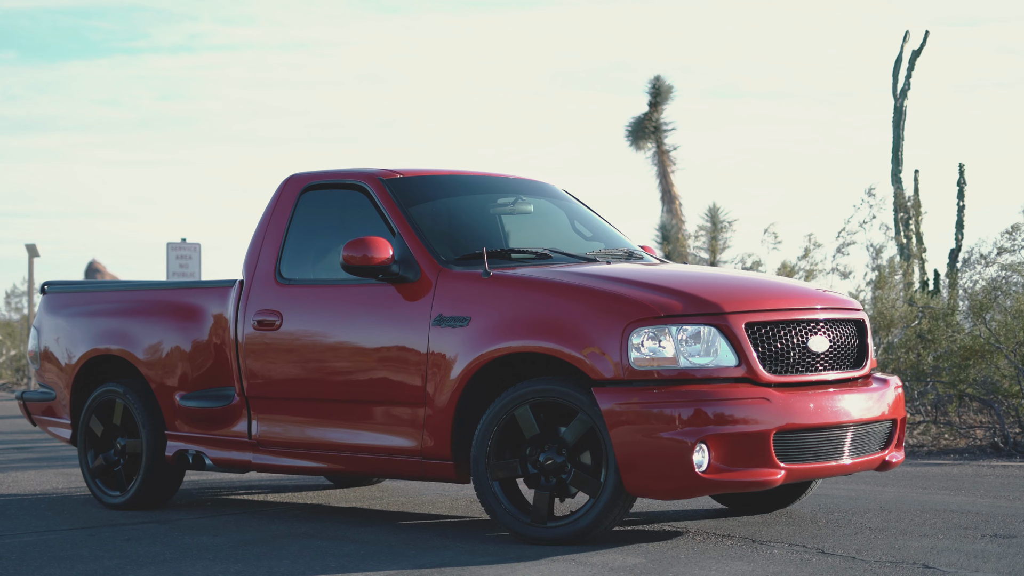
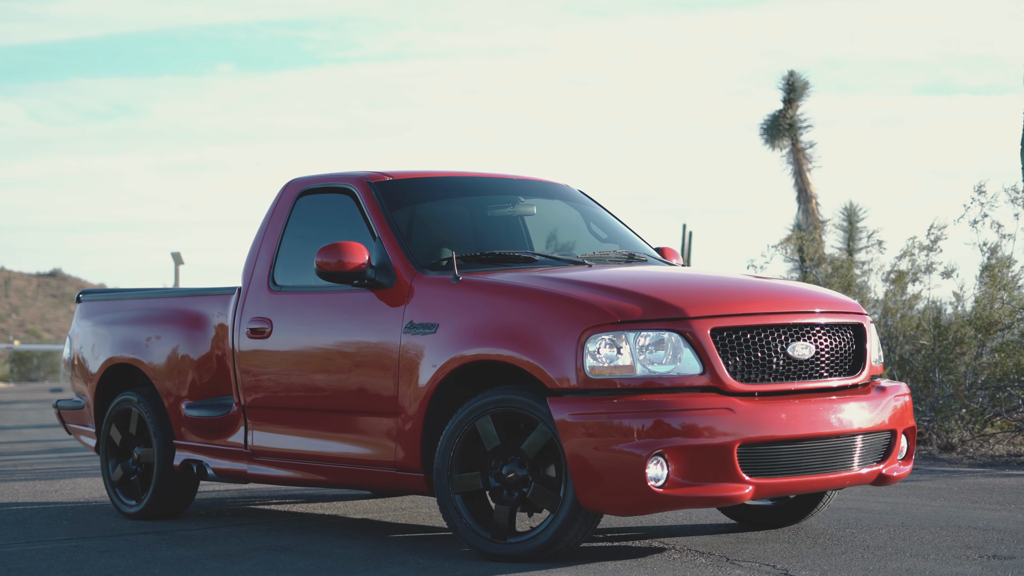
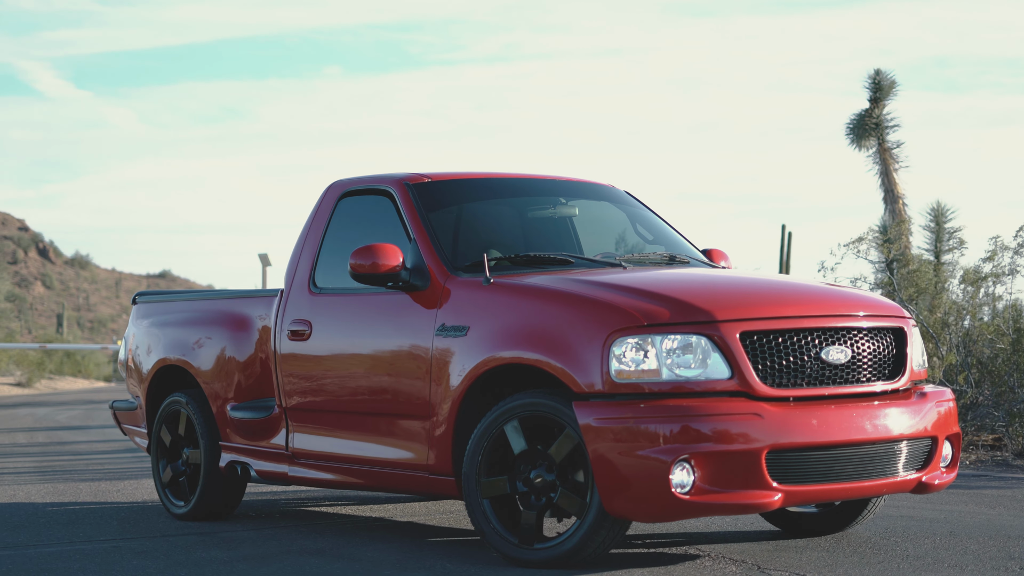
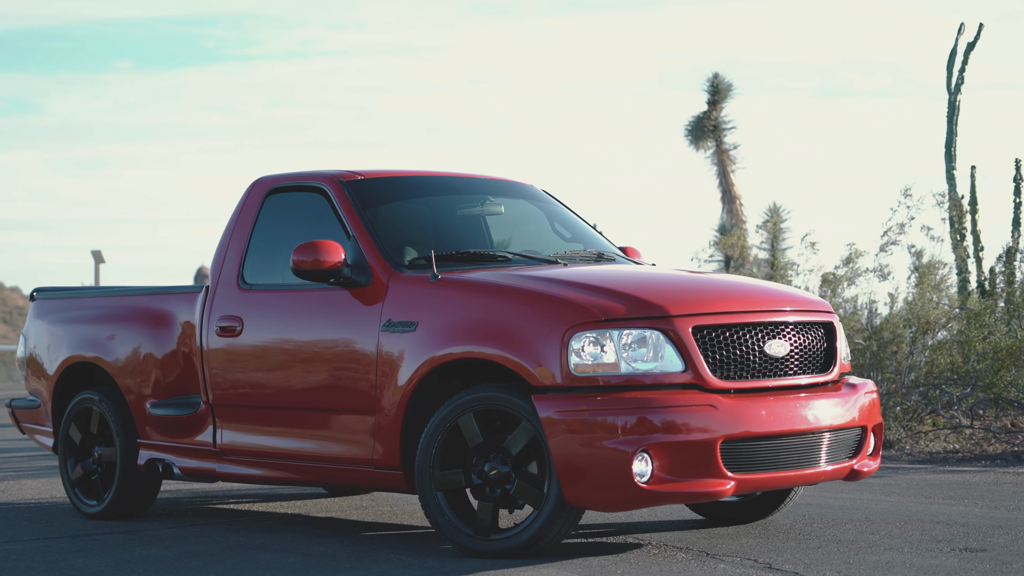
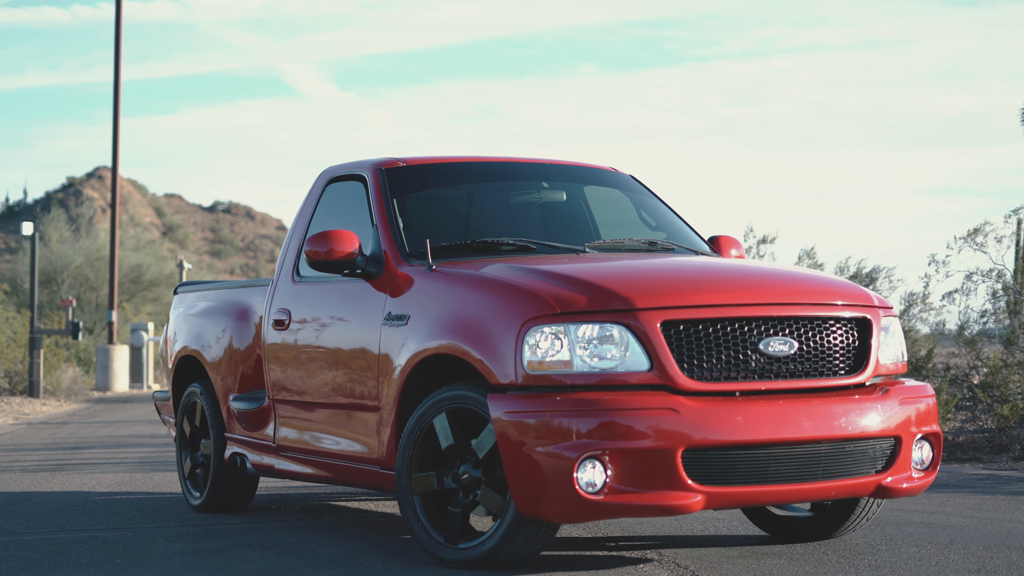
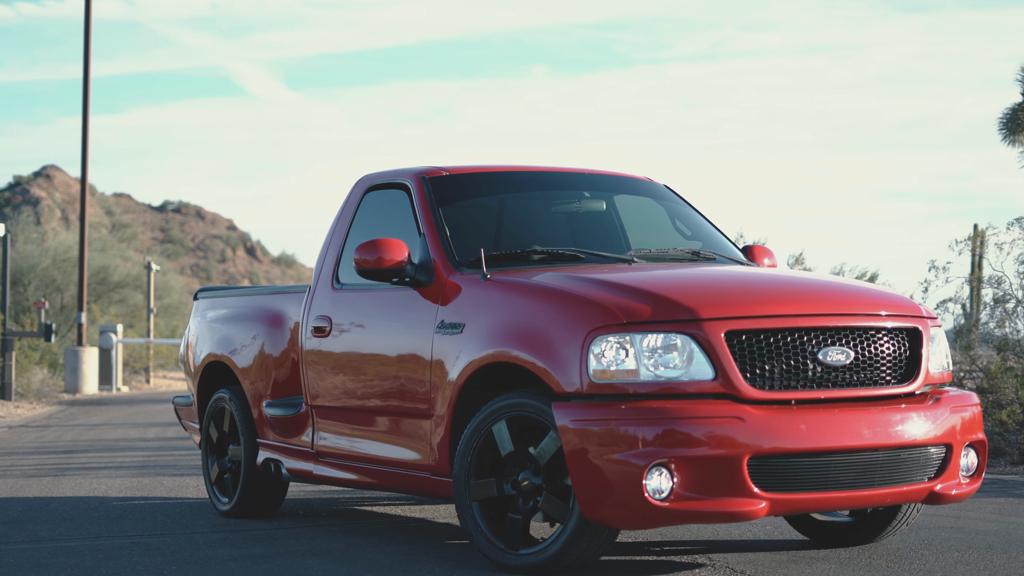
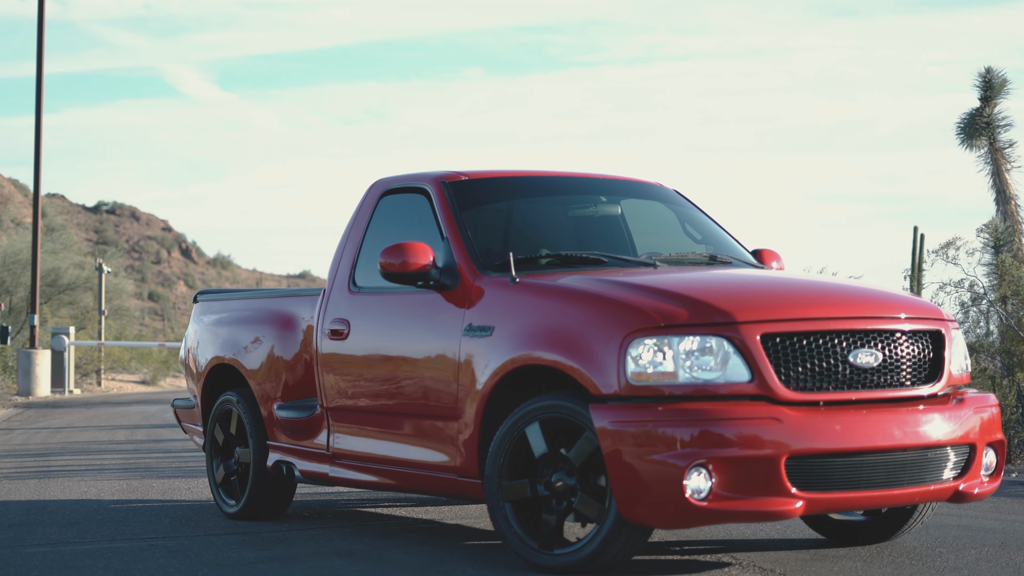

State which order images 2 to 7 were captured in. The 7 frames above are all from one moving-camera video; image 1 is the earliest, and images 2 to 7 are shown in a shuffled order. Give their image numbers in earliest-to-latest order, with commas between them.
4, 2, 3, 7, 6, 5
